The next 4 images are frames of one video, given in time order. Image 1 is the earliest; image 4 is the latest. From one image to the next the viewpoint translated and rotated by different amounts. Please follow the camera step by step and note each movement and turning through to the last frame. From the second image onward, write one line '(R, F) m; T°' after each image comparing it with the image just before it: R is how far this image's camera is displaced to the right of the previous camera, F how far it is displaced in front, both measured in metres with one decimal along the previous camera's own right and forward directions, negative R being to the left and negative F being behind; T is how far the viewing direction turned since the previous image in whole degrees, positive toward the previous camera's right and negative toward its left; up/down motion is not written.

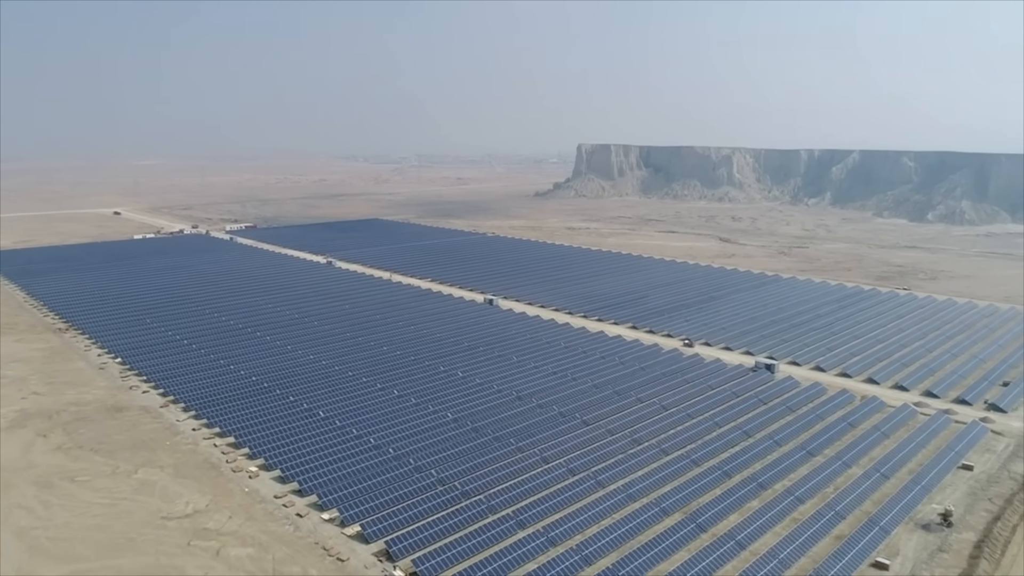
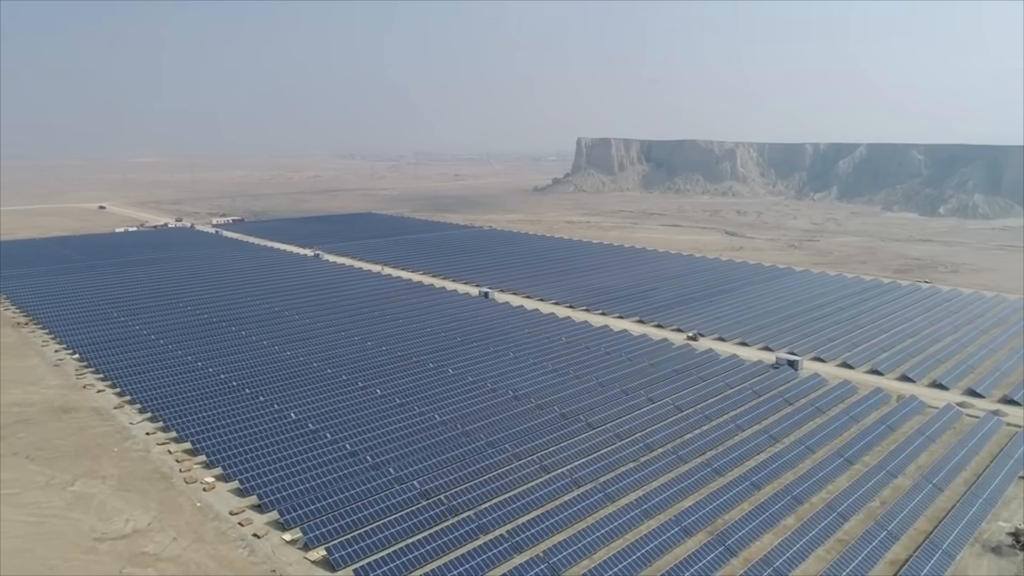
(+0.1, +3.4) m; 0°
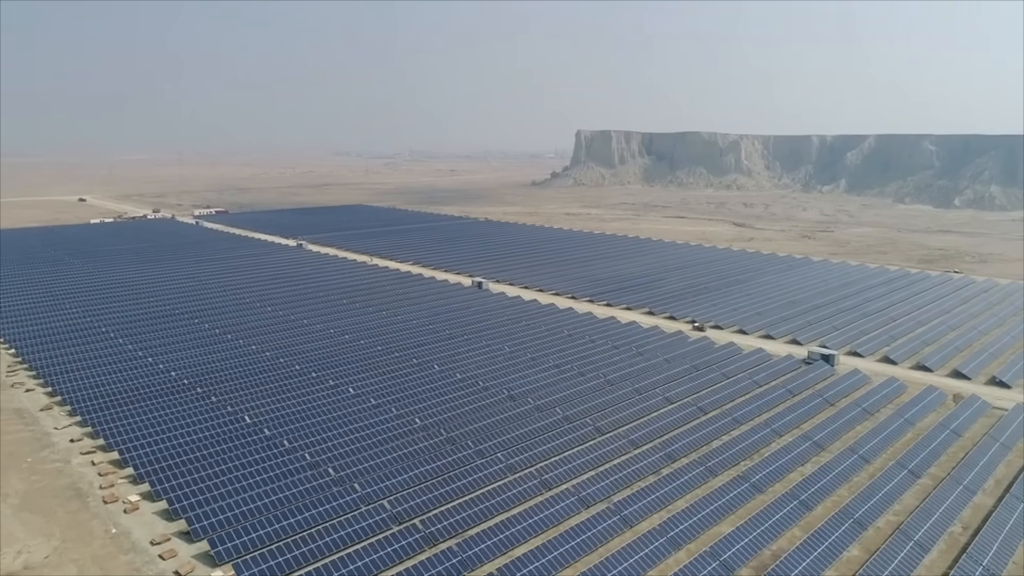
(+0.1, +4.2) m; 0°
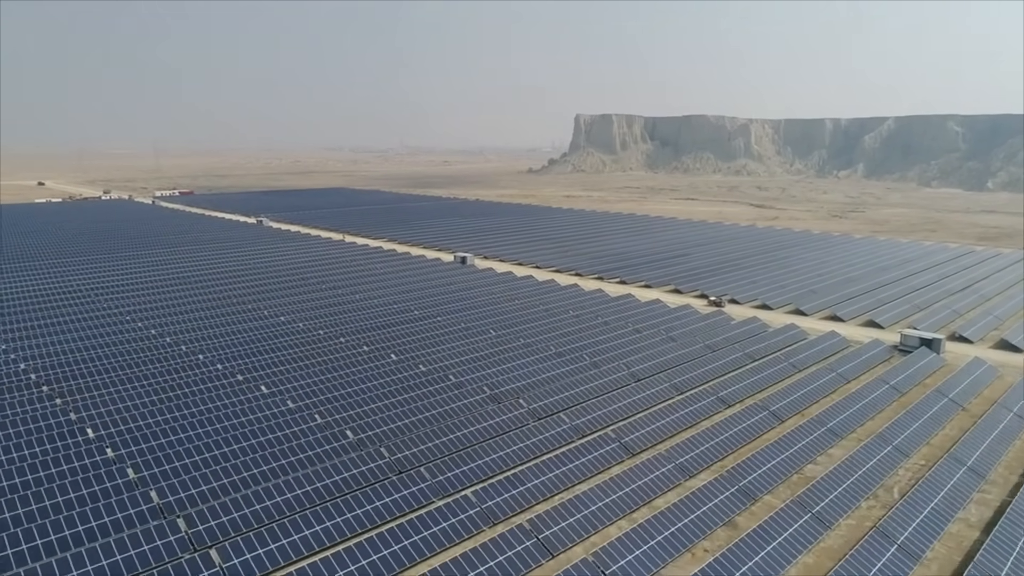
(+0.3, +7.9) m; 0°
